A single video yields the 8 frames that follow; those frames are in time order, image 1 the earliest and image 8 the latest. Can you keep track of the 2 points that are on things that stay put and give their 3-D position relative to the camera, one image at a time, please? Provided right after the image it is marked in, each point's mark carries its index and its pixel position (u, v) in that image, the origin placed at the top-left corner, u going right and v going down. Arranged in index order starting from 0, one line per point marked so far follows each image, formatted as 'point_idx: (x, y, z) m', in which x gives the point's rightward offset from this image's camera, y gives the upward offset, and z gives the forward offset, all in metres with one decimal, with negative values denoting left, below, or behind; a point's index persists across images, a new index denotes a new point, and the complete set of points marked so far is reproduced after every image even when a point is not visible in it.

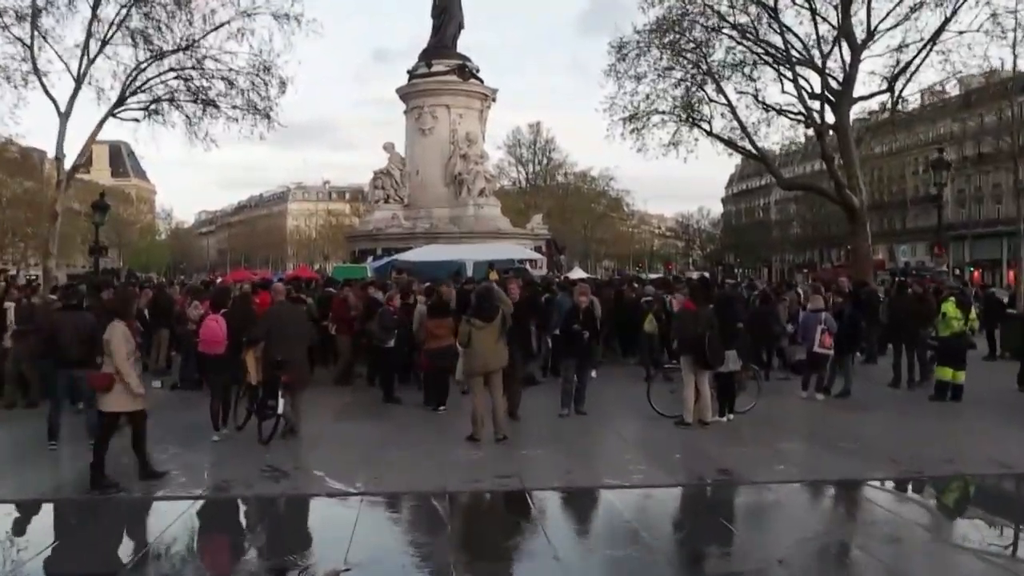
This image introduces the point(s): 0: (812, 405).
0: (+4.2, -1.7, +14.5) m
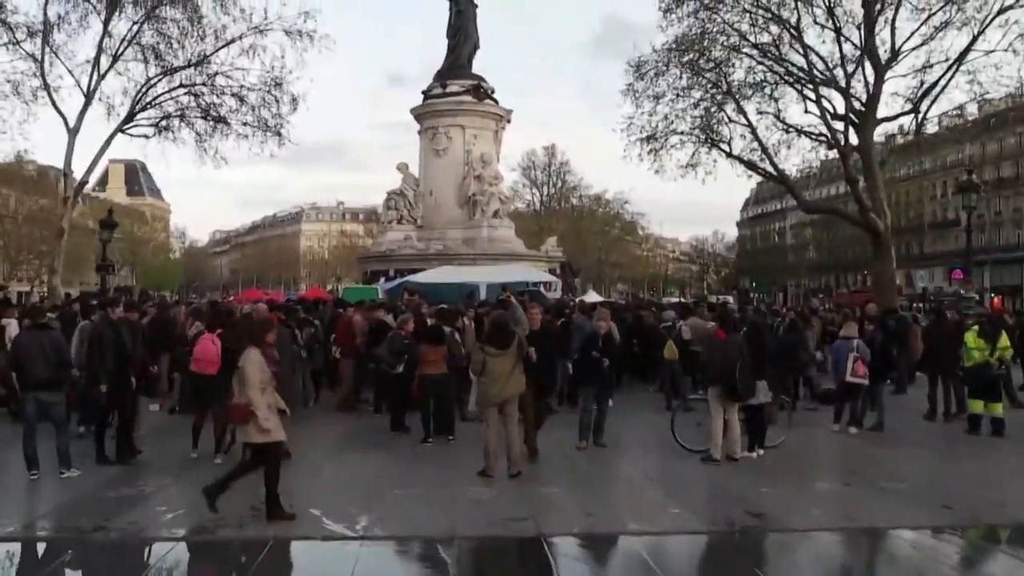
0: (+4.4, -2.0, +13.7) m
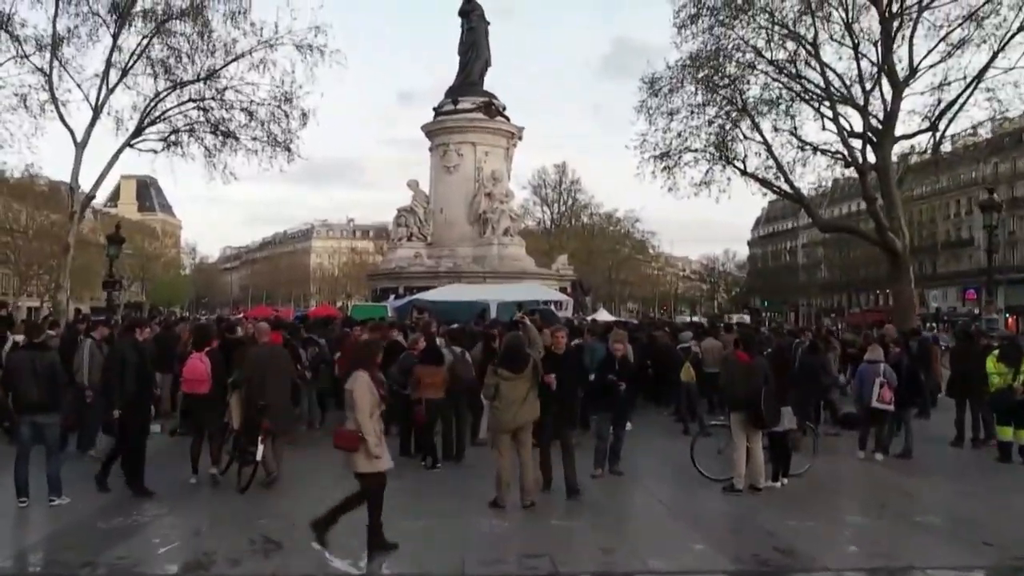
0: (+4.6, -2.3, +13.1) m
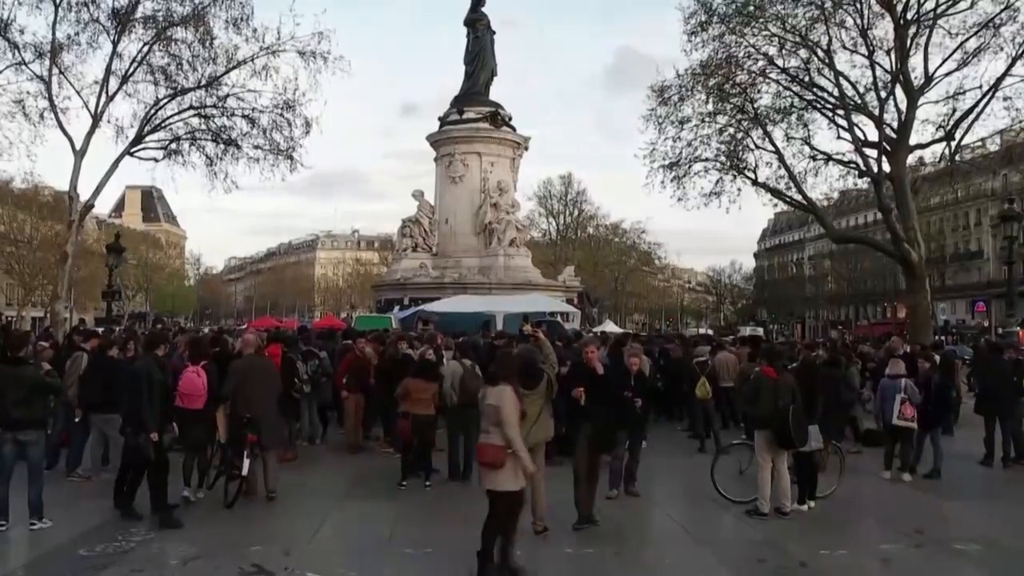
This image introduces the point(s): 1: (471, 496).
0: (+4.7, -2.5, +12.4) m
1: (-0.4, -2.3, +11.2) m
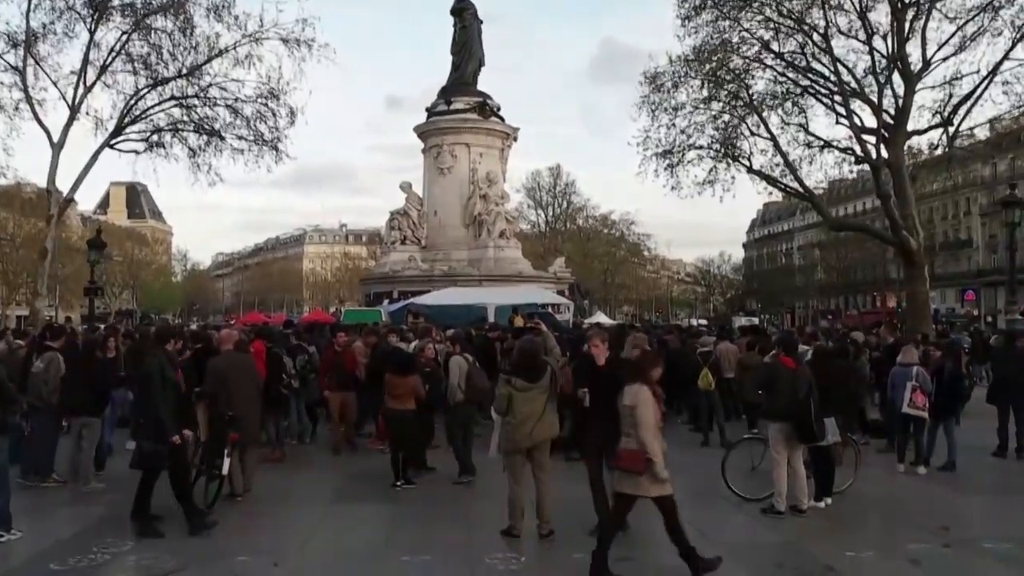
0: (+4.7, -2.3, +11.9) m
1: (-0.4, -2.2, +10.6) m
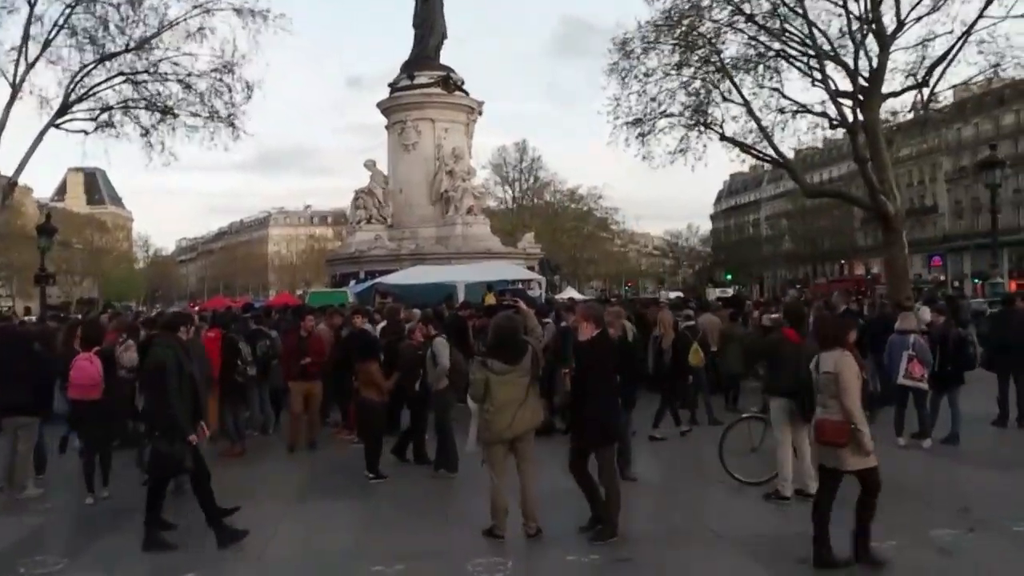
0: (+4.4, -1.9, +11.2) m
1: (-0.6, -1.9, +9.7) m
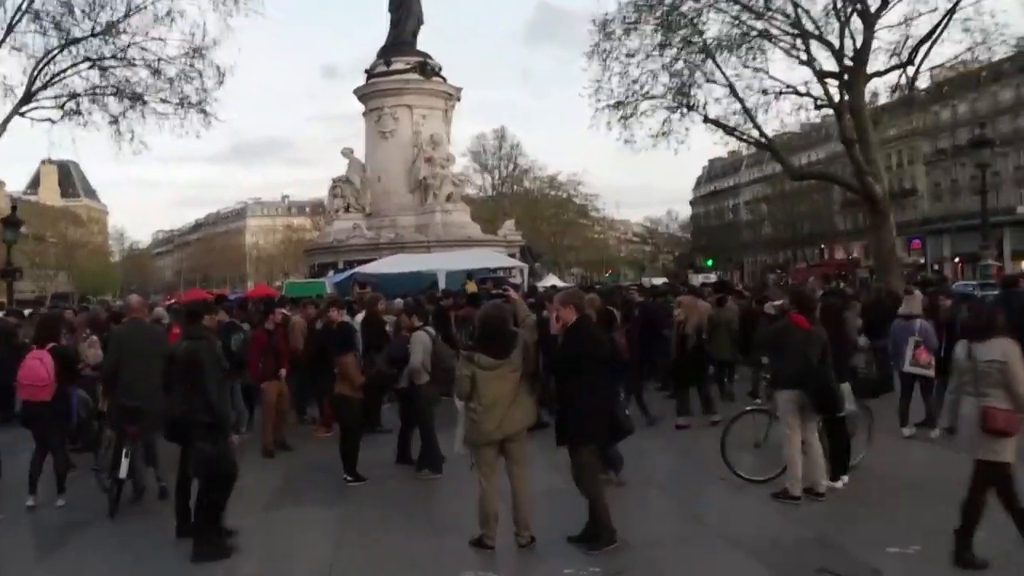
0: (+4.3, -1.7, +10.6) m
1: (-0.7, -1.8, +9.1) m
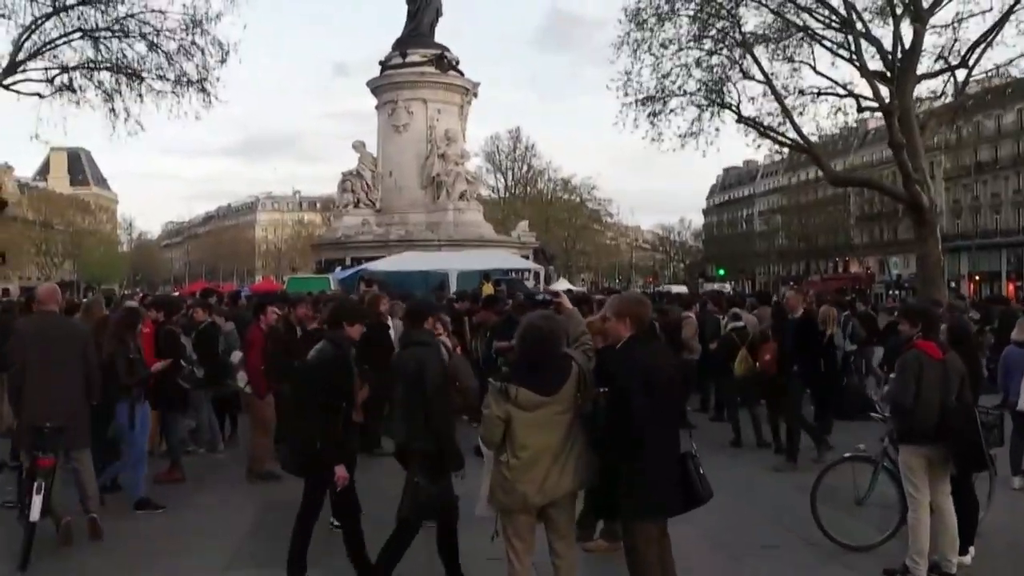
0: (+4.5, -1.9, +8.7) m
1: (-0.5, -1.8, +7.2) m
